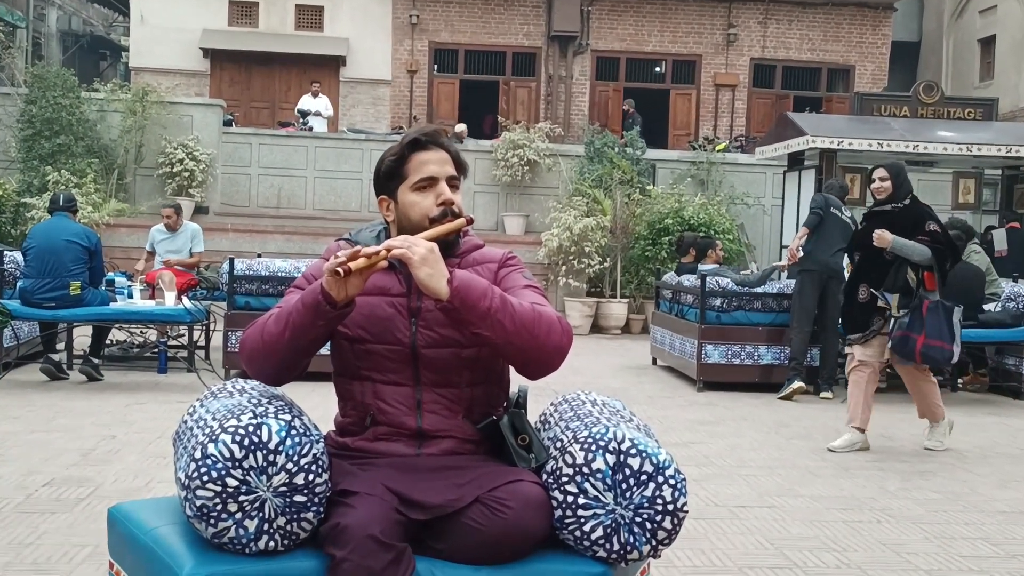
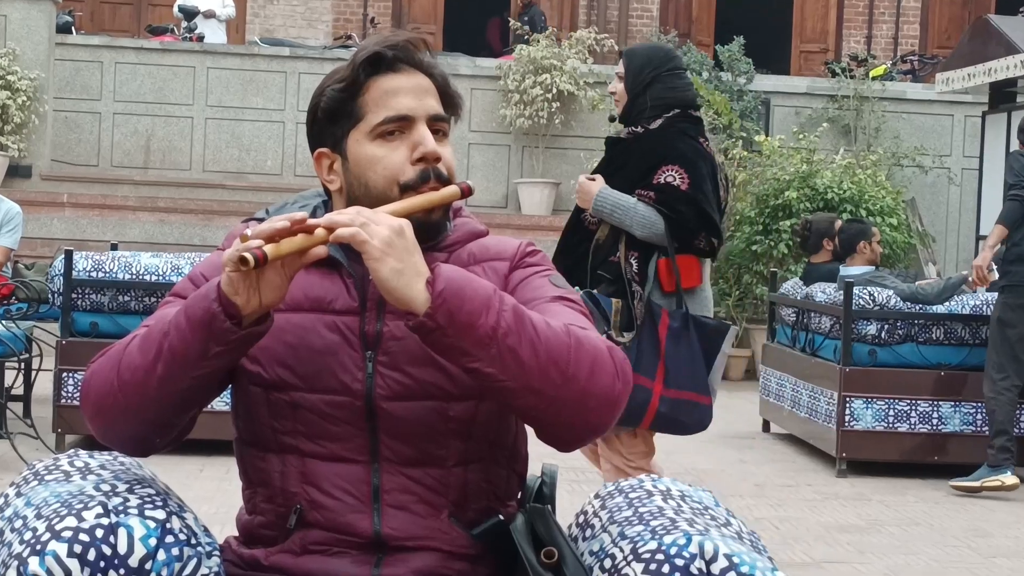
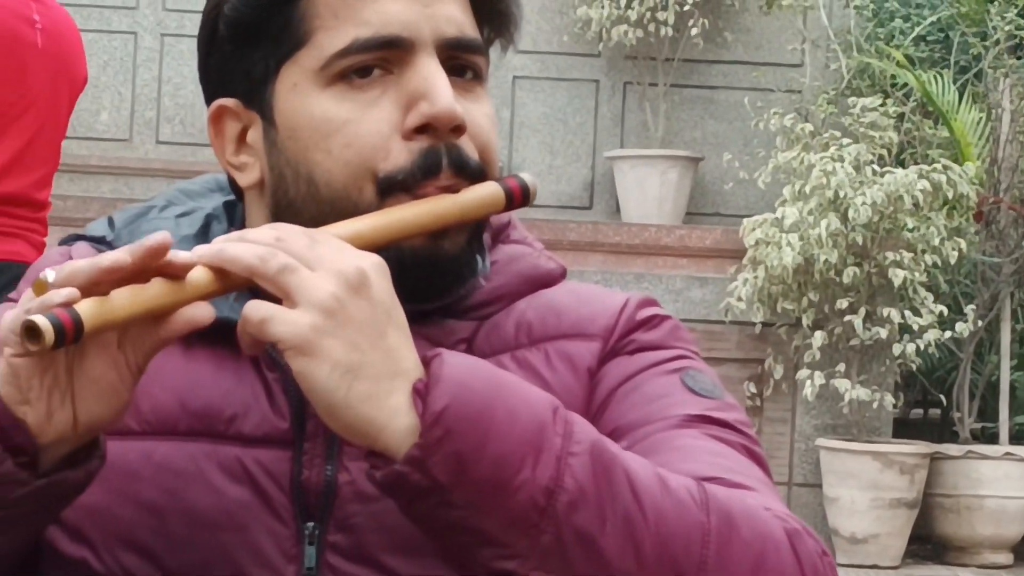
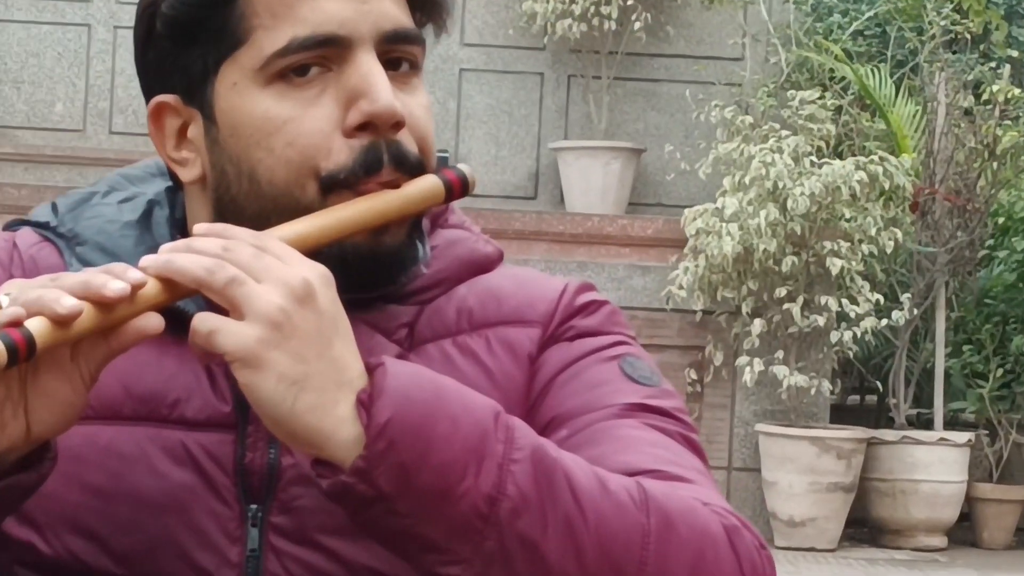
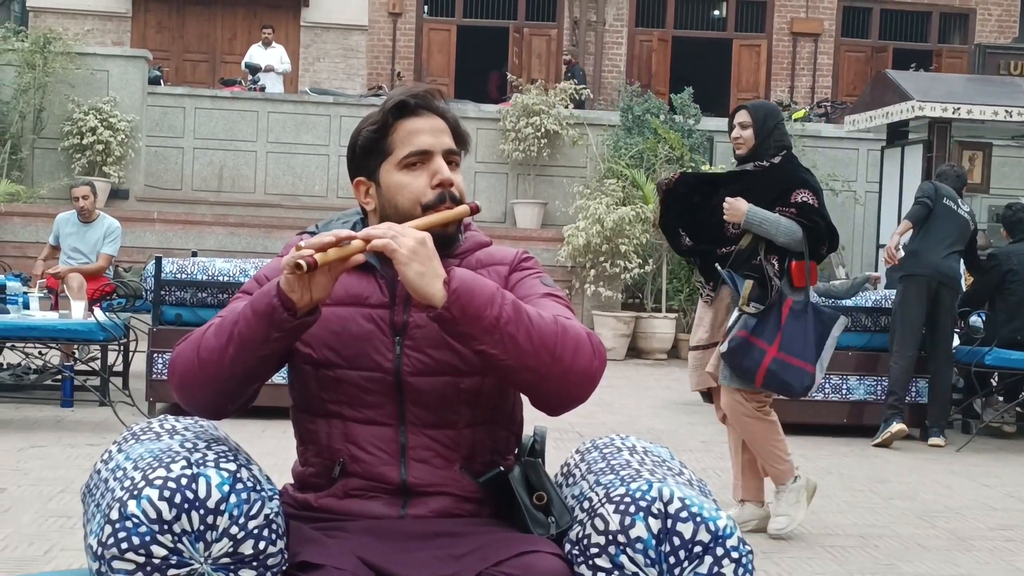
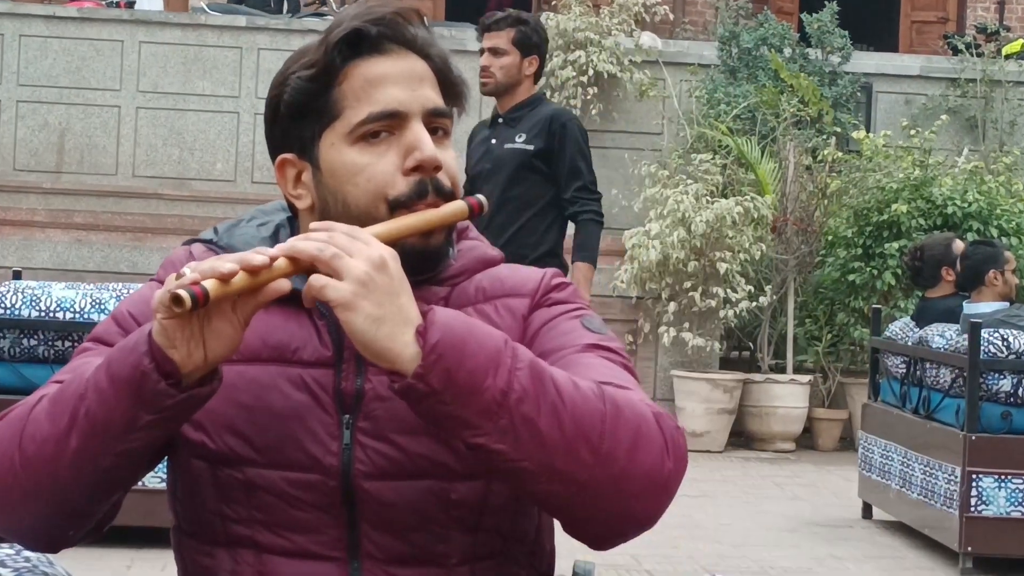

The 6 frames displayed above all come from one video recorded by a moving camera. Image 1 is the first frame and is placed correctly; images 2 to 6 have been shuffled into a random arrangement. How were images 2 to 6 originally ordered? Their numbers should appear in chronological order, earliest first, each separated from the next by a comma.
5, 2, 6, 4, 3
